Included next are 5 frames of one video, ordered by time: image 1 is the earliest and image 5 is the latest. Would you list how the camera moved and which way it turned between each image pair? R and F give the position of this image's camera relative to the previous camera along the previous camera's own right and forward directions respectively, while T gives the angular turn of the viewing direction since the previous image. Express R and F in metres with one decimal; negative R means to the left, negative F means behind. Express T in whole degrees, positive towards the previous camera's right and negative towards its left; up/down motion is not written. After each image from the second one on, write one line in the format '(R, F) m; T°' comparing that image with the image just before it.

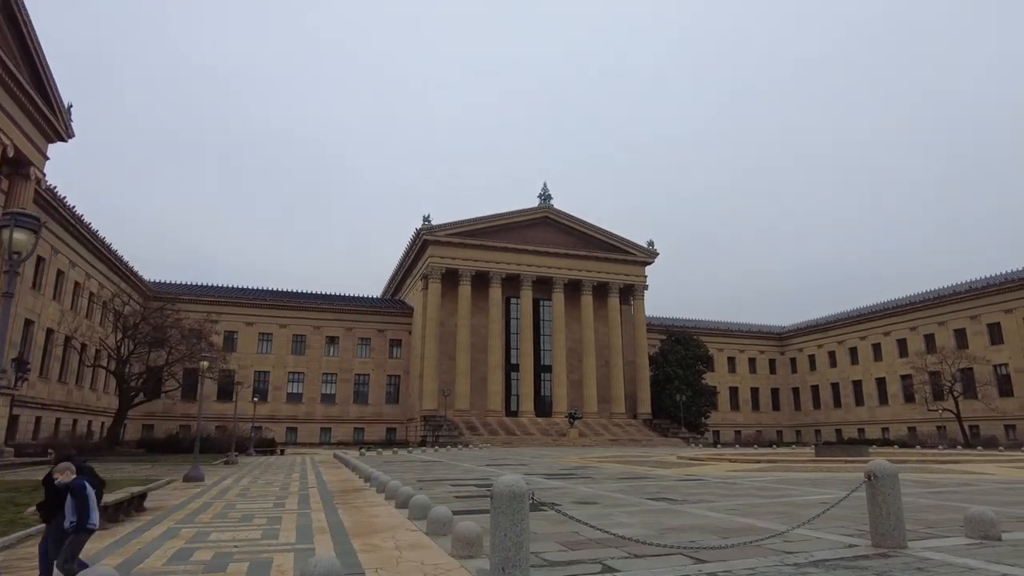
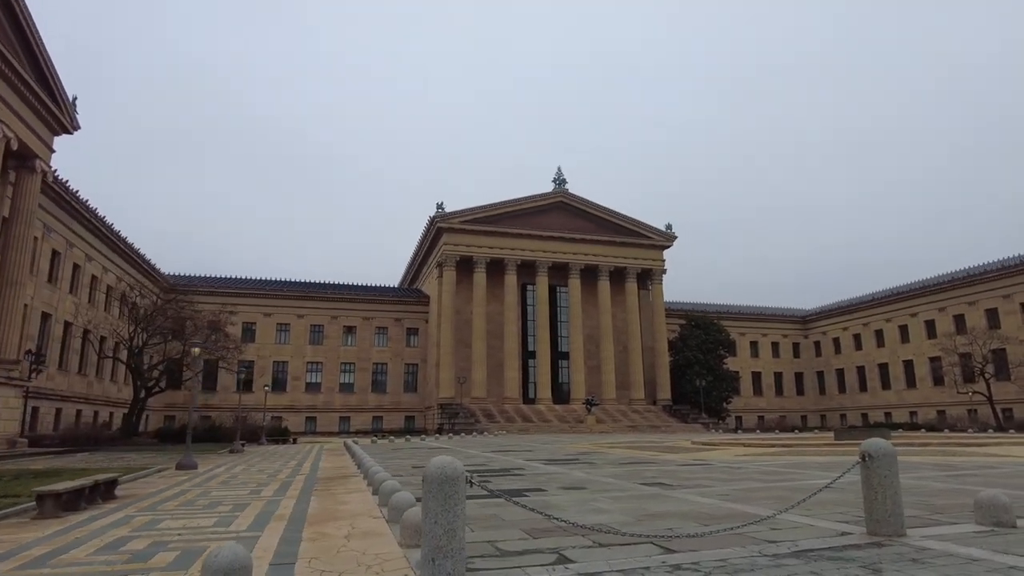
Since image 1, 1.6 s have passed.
(+0.6, +0.5) m; -2°
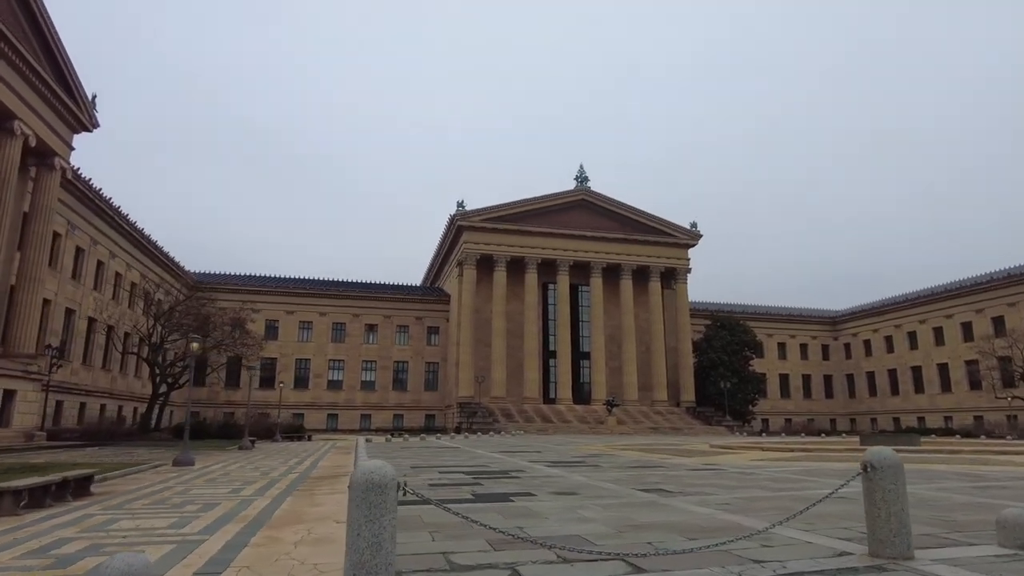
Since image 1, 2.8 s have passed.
(+0.5, +0.5) m; -2°
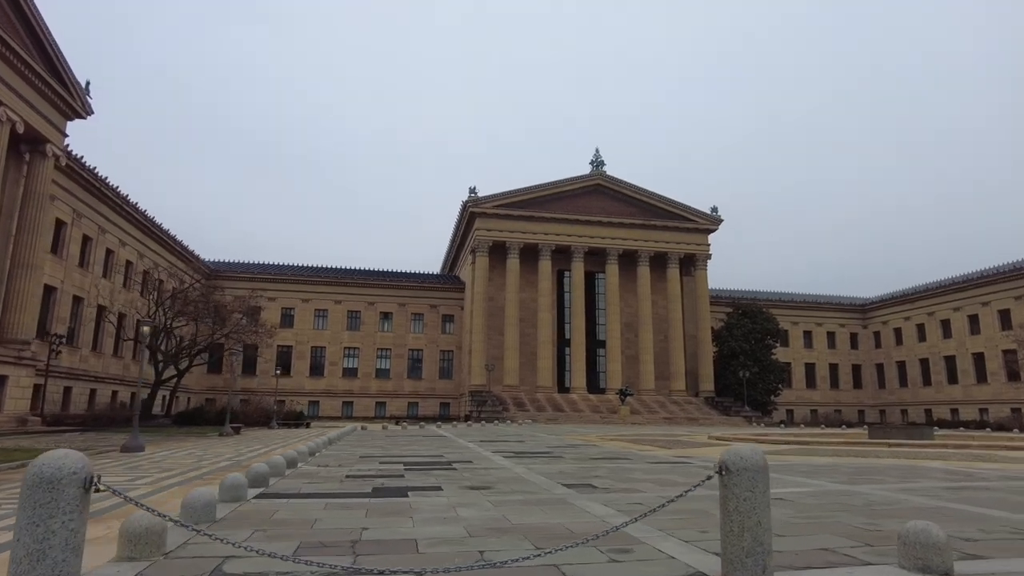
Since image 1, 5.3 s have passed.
(+1.6, +0.9) m; -3°
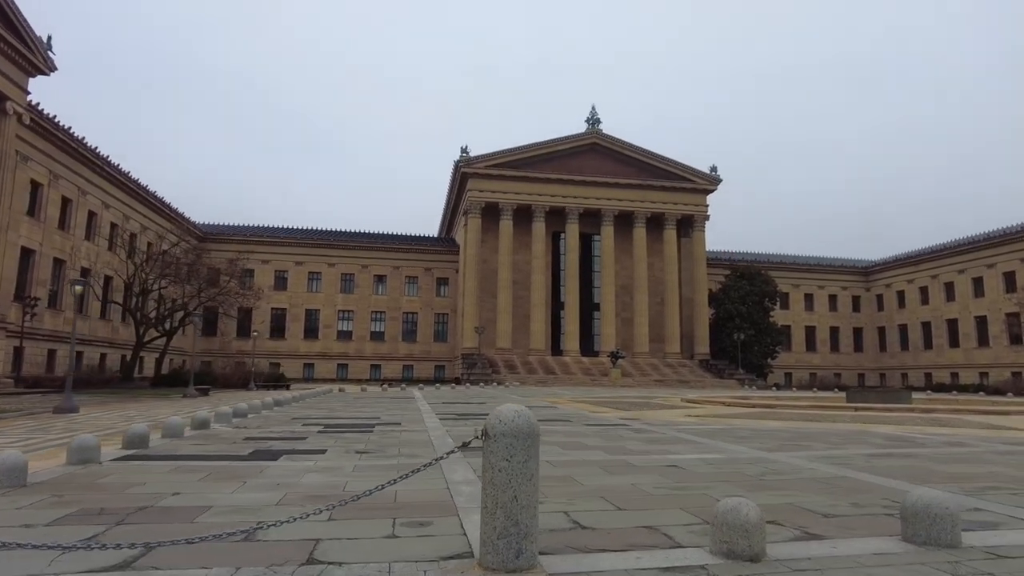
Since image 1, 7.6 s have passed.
(+1.4, +0.6) m; -1°
